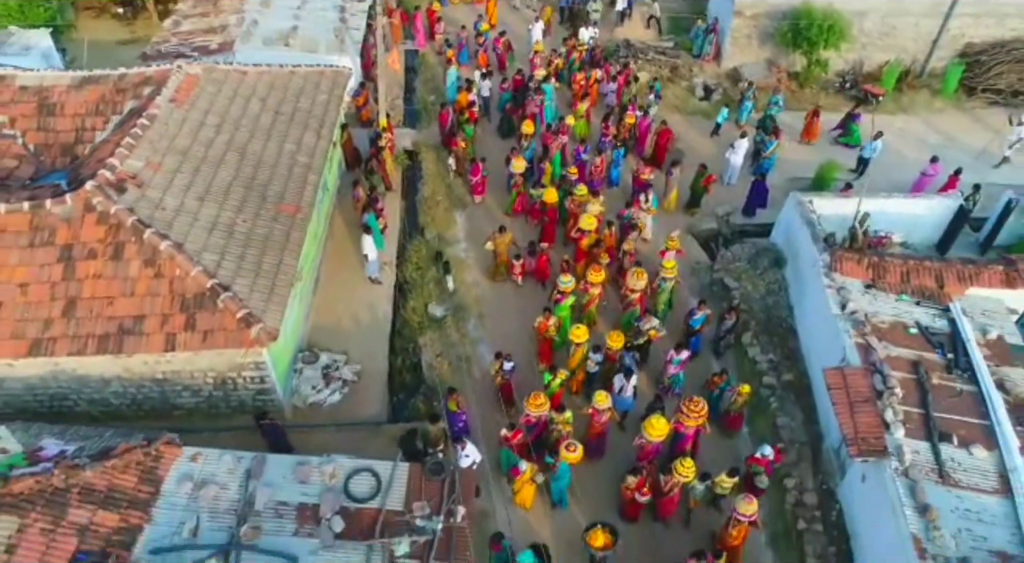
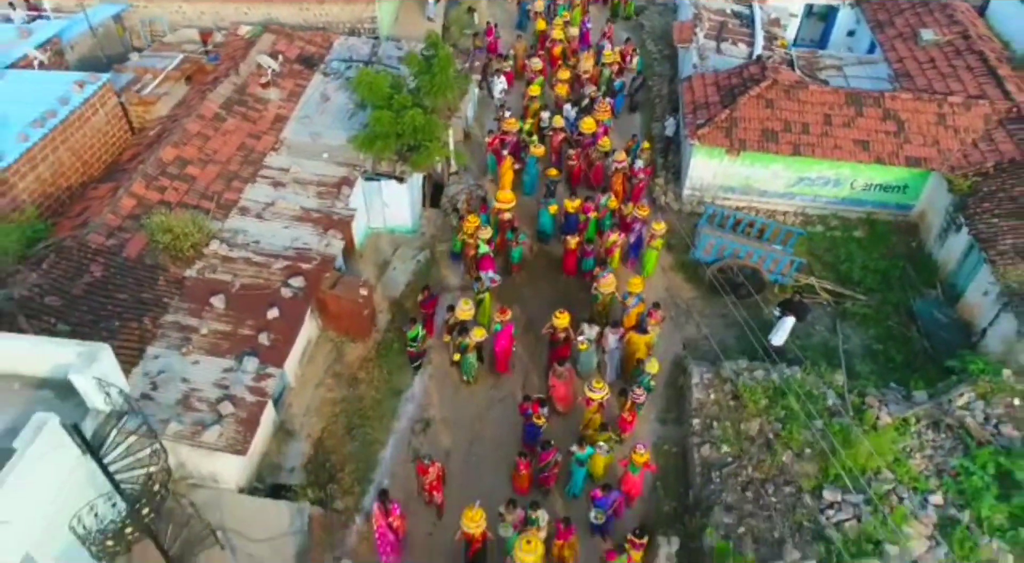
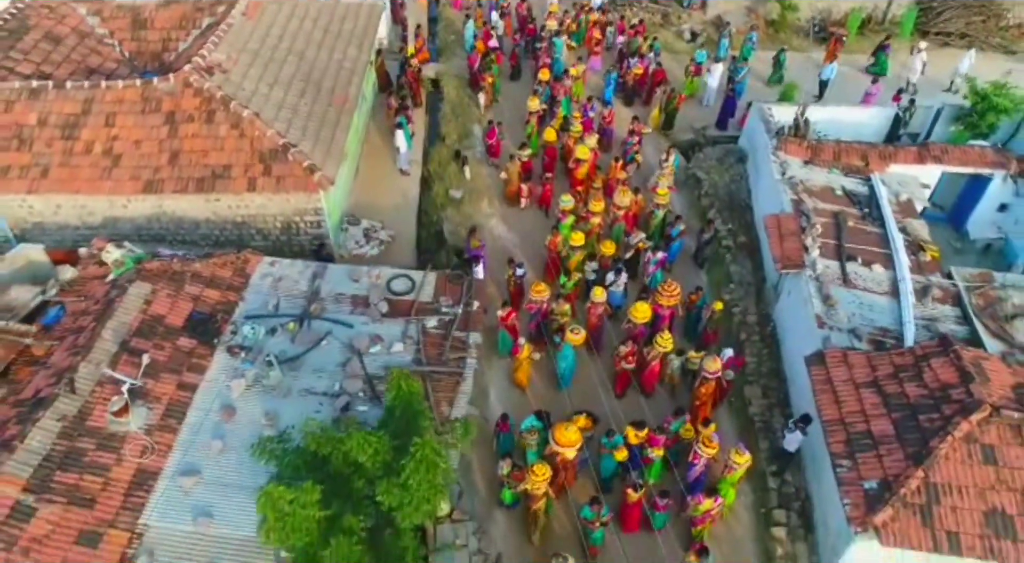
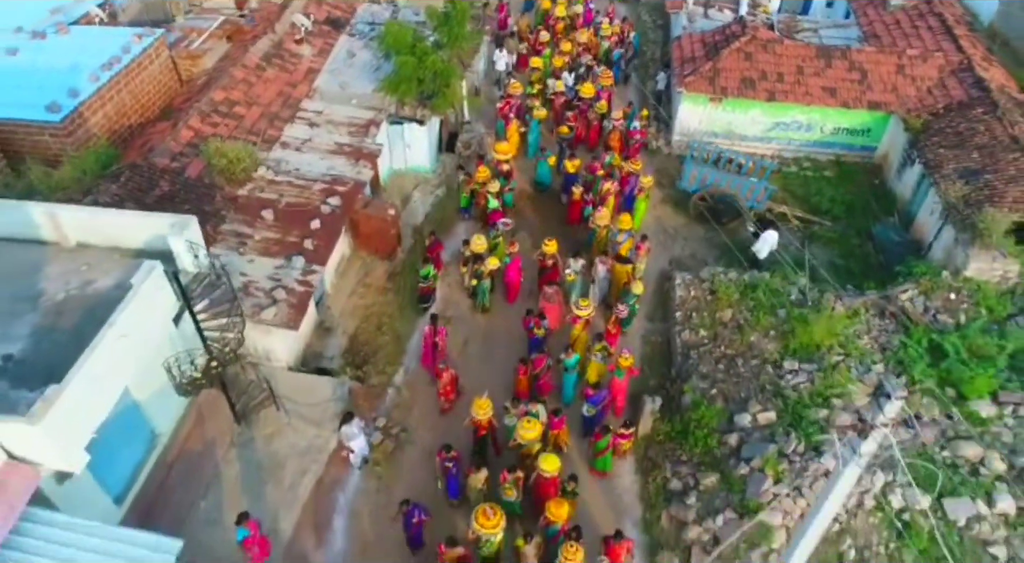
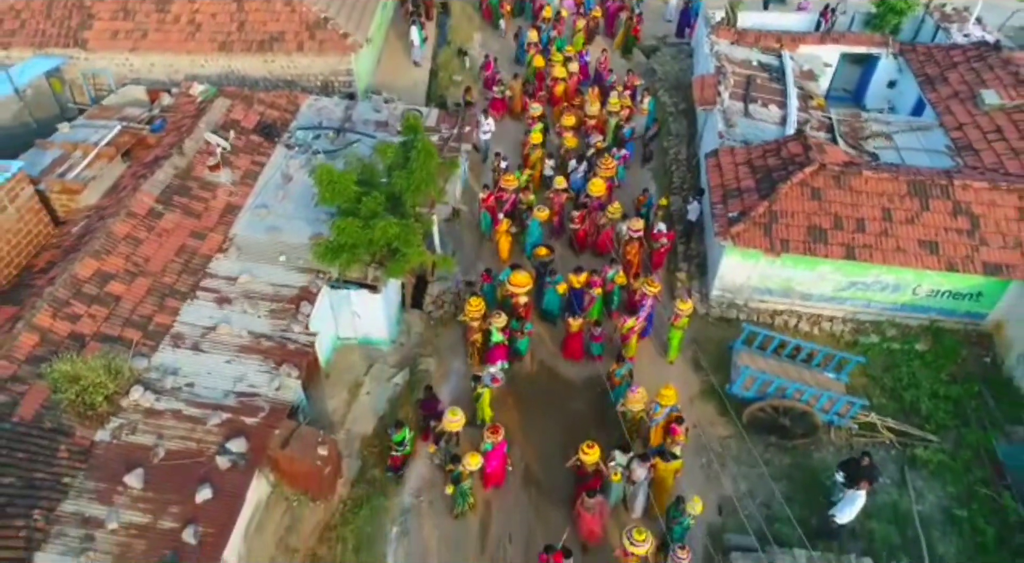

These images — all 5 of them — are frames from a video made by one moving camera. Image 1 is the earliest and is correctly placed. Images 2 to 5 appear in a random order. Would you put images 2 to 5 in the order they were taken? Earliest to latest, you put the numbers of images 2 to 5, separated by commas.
3, 5, 2, 4
